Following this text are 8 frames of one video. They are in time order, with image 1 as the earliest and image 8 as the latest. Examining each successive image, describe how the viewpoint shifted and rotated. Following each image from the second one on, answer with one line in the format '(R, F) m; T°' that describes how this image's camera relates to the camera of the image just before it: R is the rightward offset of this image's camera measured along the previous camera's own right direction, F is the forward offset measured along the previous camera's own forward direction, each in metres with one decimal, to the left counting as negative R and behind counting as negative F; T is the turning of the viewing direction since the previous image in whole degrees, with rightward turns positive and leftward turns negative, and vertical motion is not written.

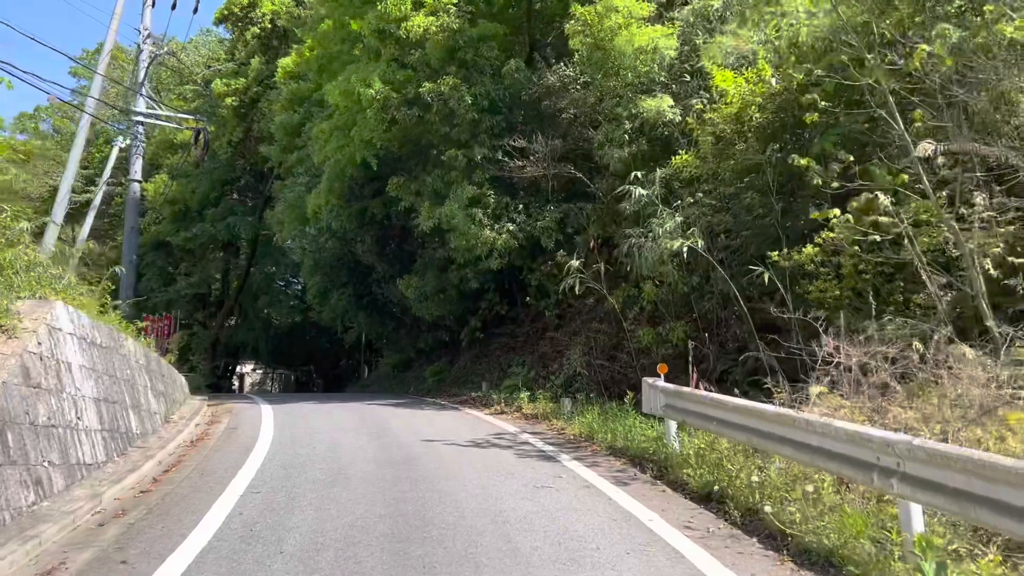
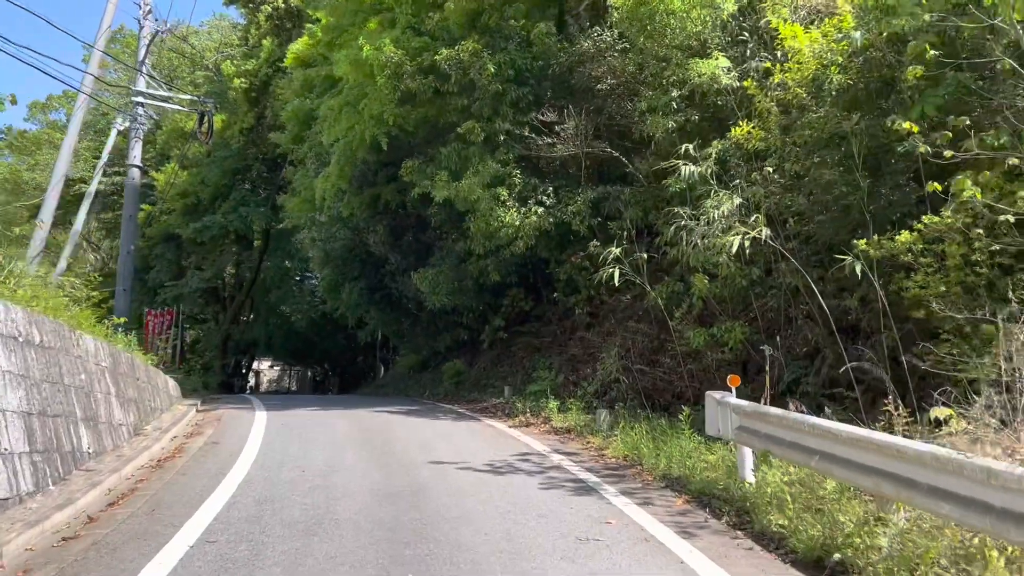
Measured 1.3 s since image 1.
(-0.1, +1.9) m; -1°
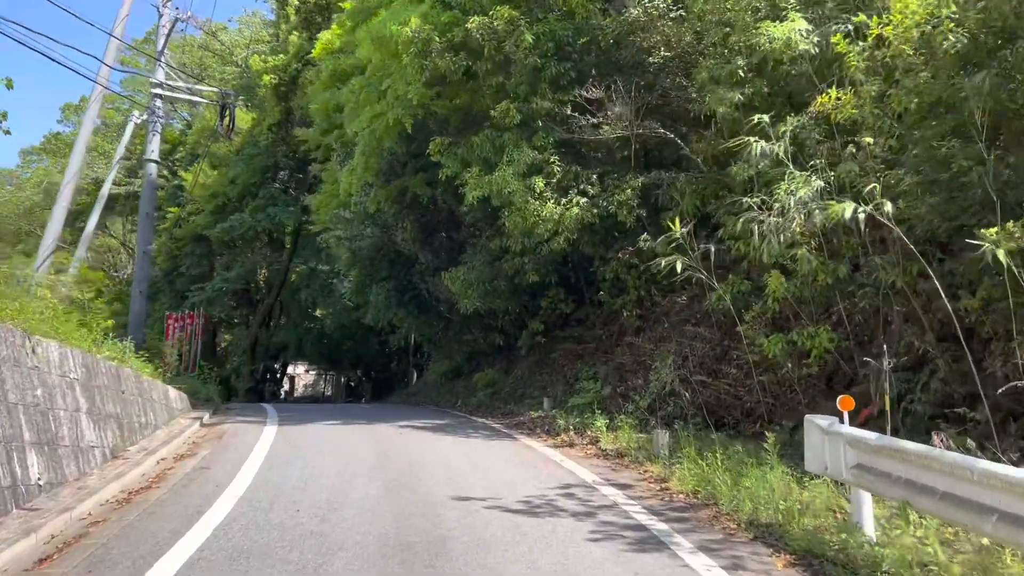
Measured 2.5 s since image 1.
(0.0, +1.7) m; -3°
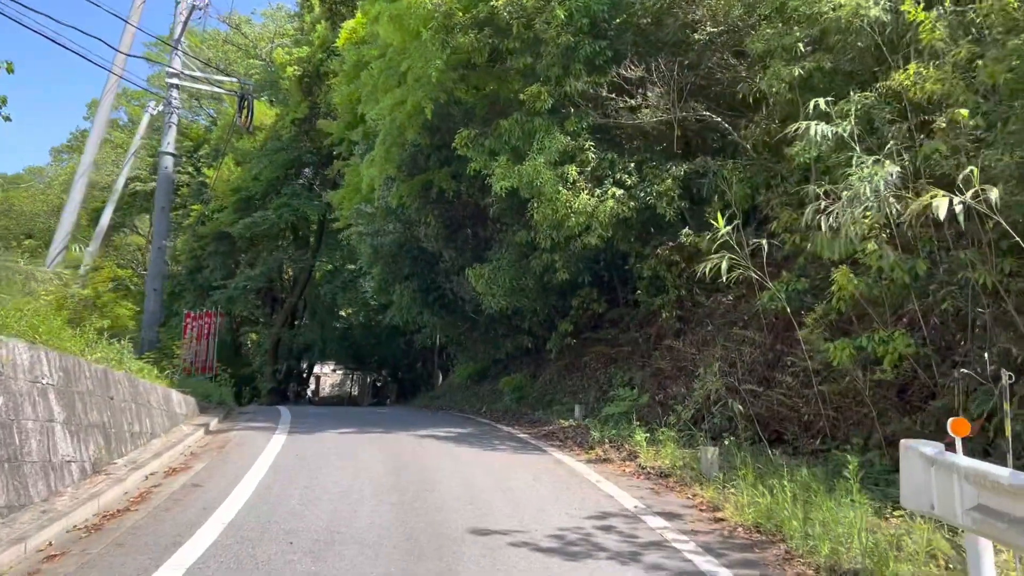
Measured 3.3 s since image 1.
(0.0, +1.1) m; -2°
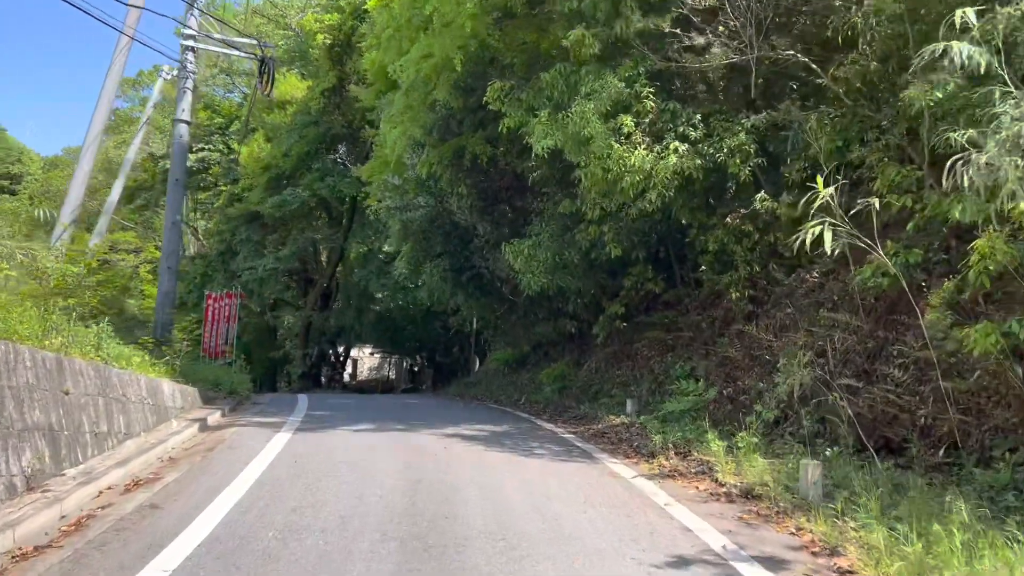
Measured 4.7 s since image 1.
(0.0, +1.8) m; -3°
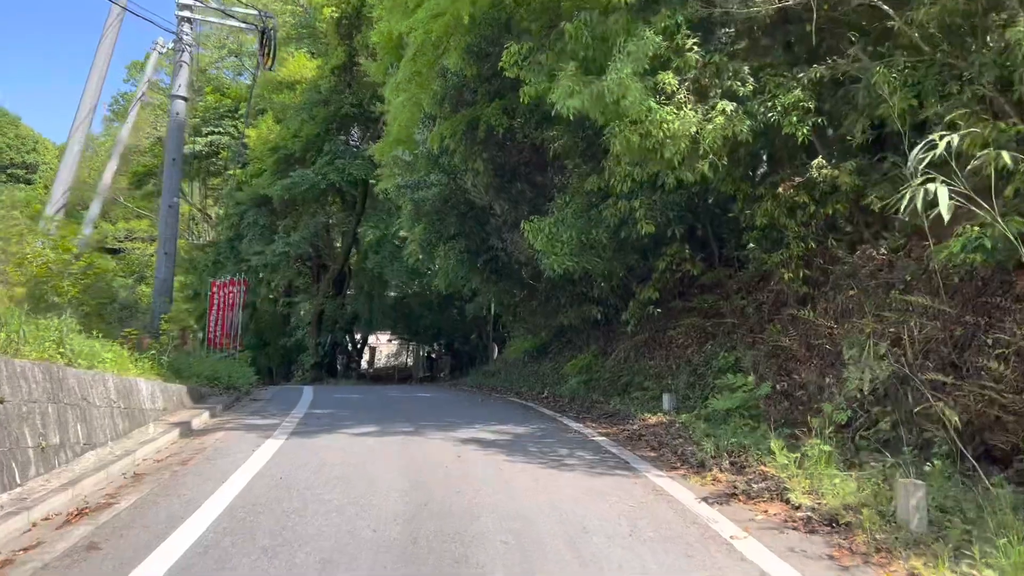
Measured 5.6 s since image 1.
(0.0, +1.3) m; -1°
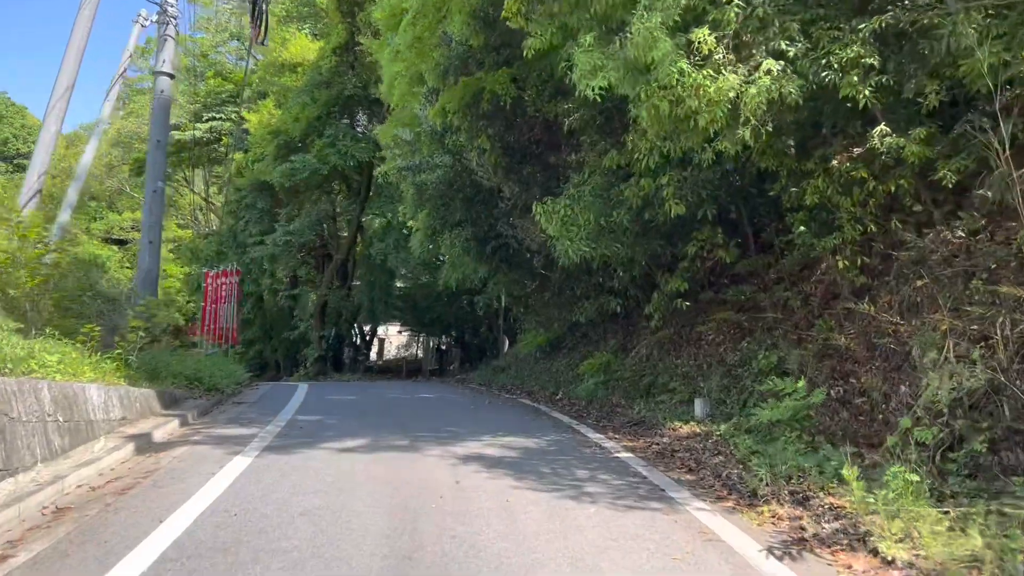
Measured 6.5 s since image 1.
(0.0, +1.3) m; -1°
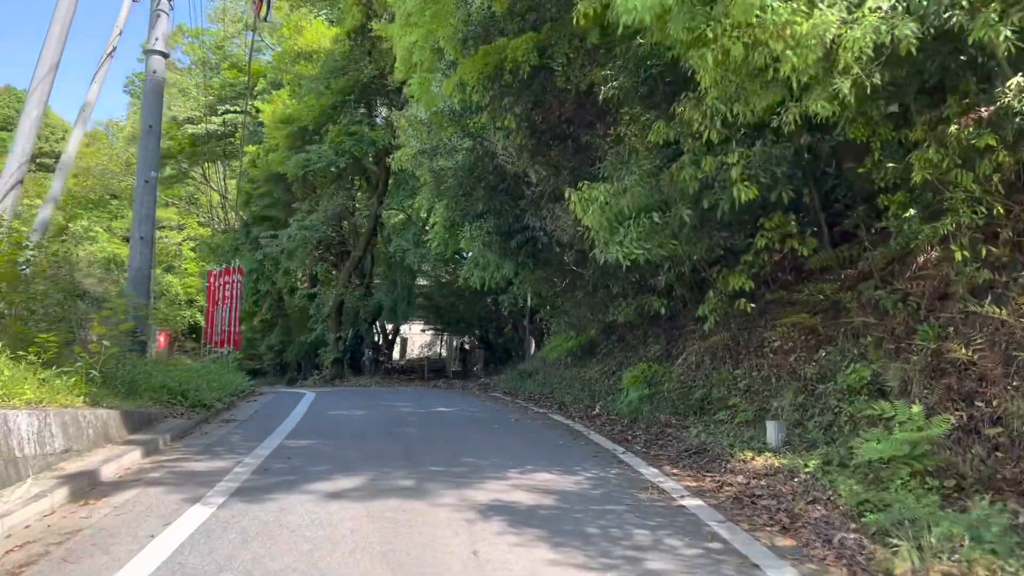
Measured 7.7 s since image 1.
(-0.1, +1.7) m; -2°
